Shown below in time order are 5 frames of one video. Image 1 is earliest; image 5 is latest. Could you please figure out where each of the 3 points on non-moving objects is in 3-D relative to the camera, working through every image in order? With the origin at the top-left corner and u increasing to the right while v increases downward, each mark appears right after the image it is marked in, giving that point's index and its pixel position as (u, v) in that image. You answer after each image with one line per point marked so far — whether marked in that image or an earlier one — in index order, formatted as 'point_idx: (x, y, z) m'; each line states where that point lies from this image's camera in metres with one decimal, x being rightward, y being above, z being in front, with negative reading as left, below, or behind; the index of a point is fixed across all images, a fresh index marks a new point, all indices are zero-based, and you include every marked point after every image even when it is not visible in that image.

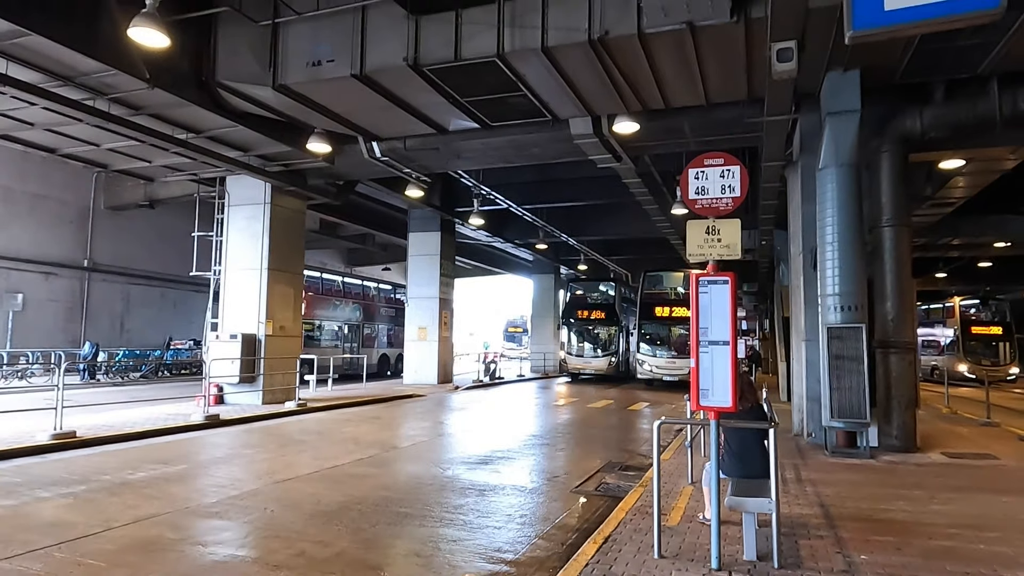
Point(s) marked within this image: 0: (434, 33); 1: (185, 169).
0: (-1.1, +3.6, +9.3) m
1: (-7.5, +2.7, +15.1) m
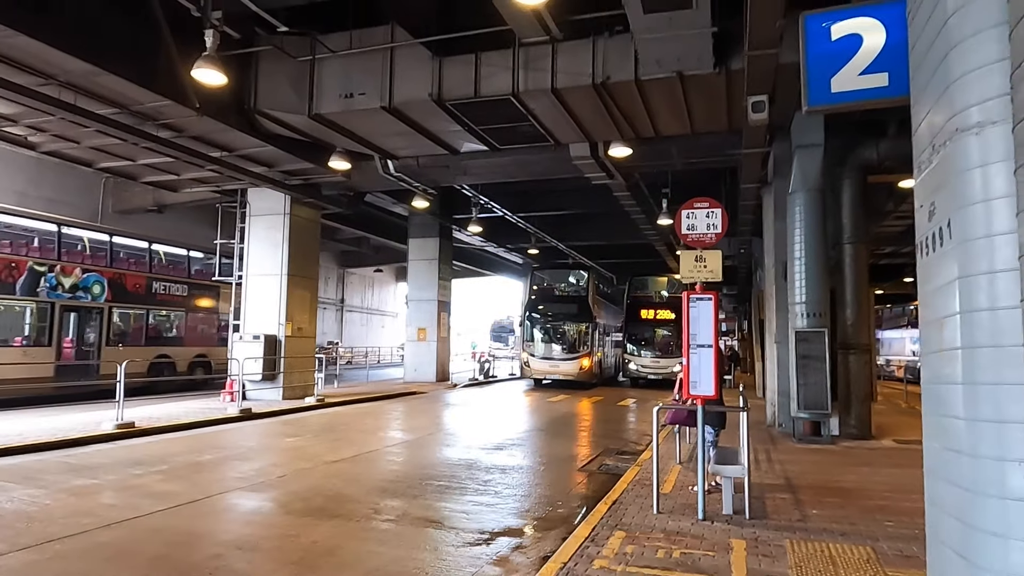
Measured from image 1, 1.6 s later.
0: (-0.9, +3.5, +10.6) m
1: (-7.5, +2.6, +16.2) m
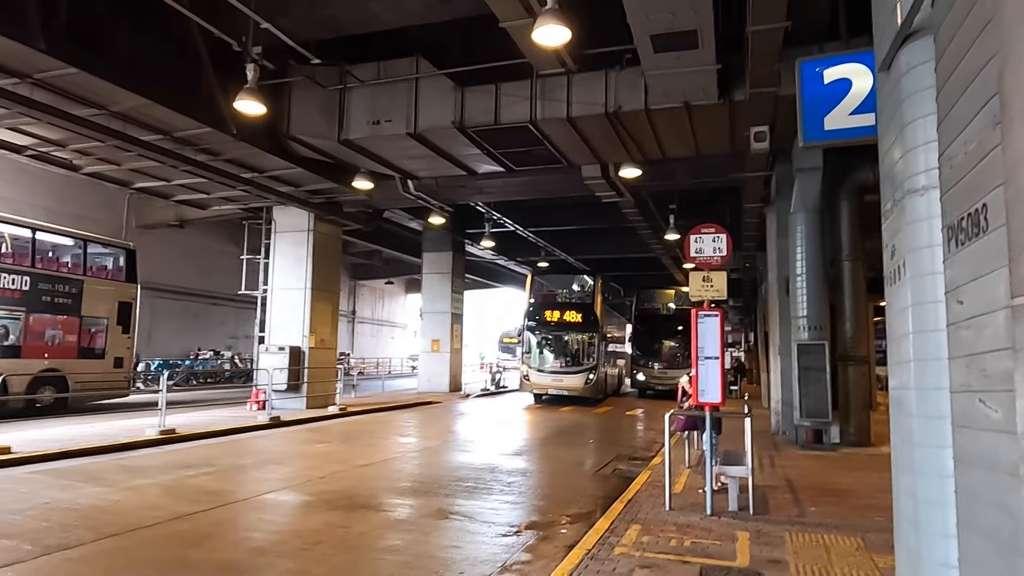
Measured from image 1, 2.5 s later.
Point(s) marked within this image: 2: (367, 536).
0: (-0.6, +3.2, +11.4) m
1: (-7.1, +2.3, +17.0) m
2: (-1.4, -2.4, +6.3) m
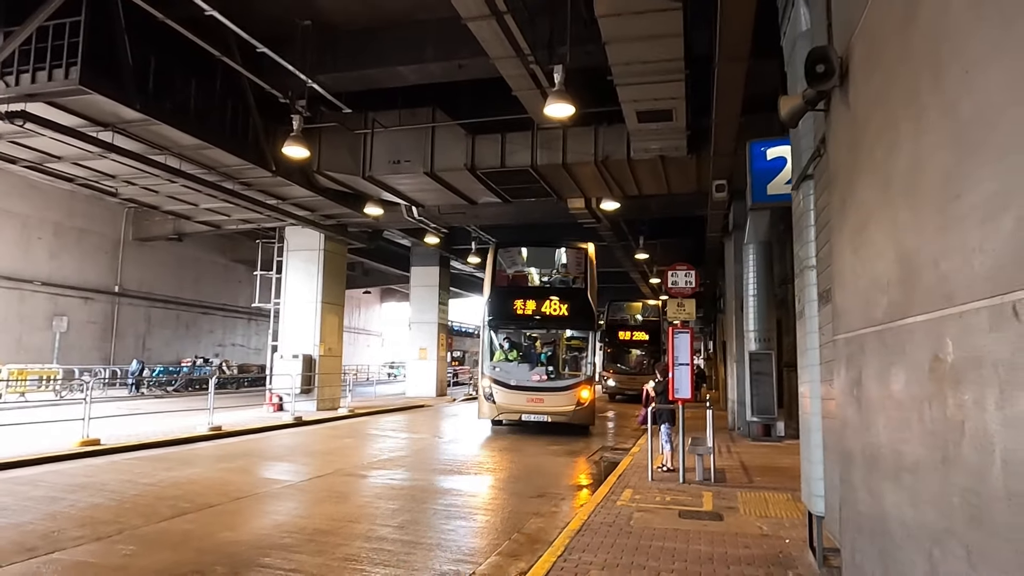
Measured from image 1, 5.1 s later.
0: (-0.5, +2.9, +13.5) m
1: (-7.4, +1.9, +18.7) m
2: (-1.1, -2.7, +8.3) m
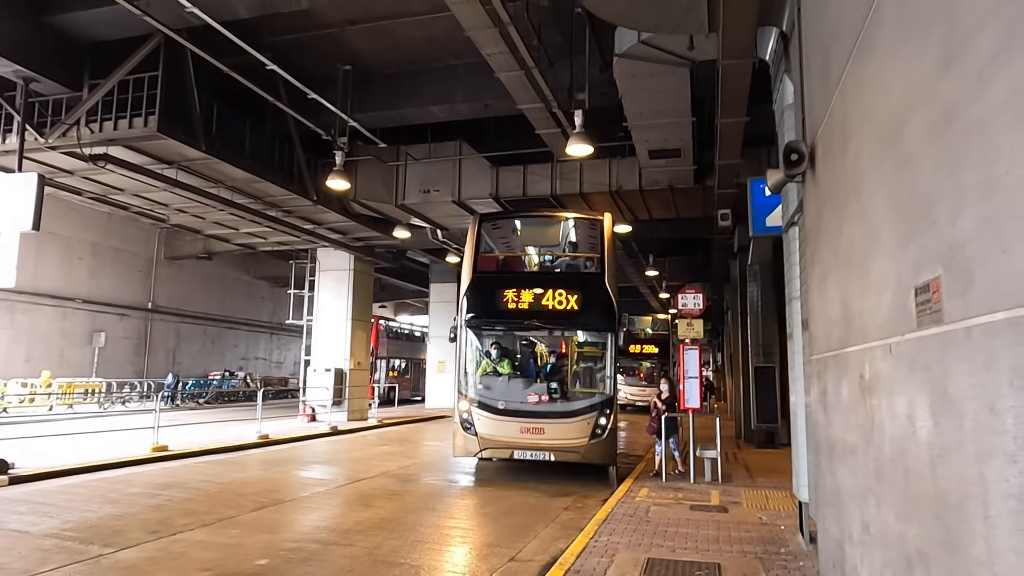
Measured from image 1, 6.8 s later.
0: (-0.1, +2.4, +14.7) m
1: (-6.8, +1.4, +20.0) m
2: (-0.6, -3.0, +9.5) m
